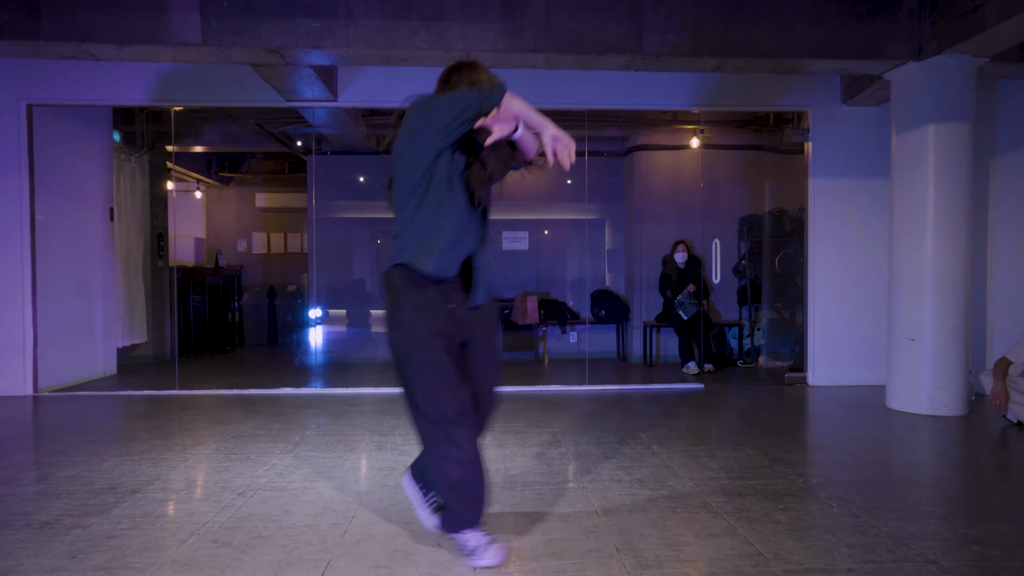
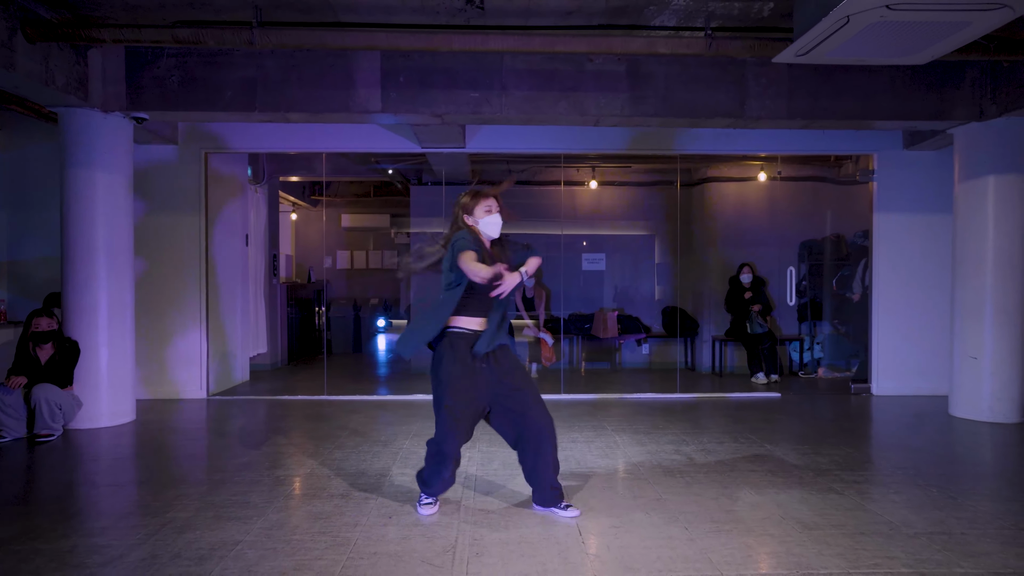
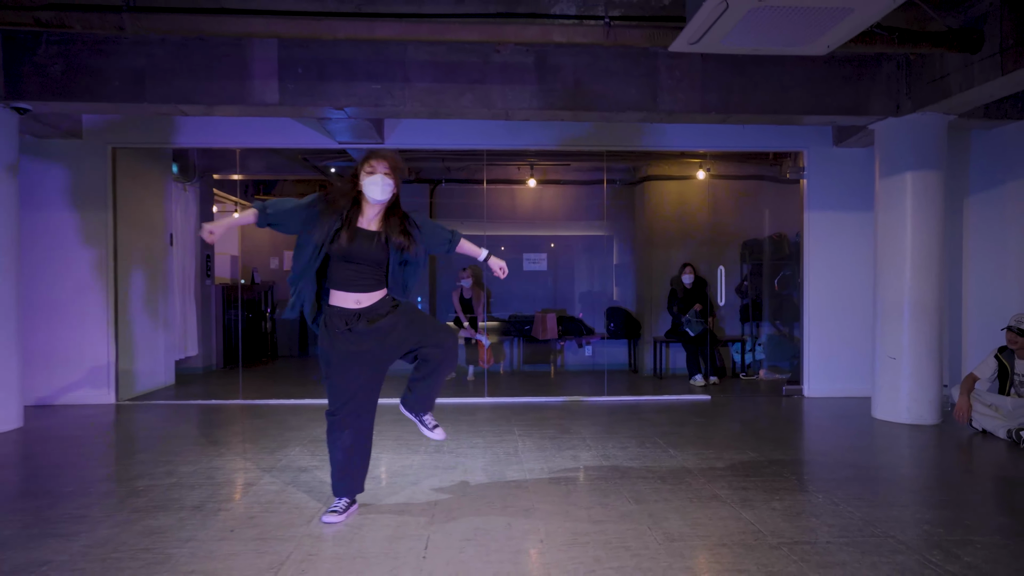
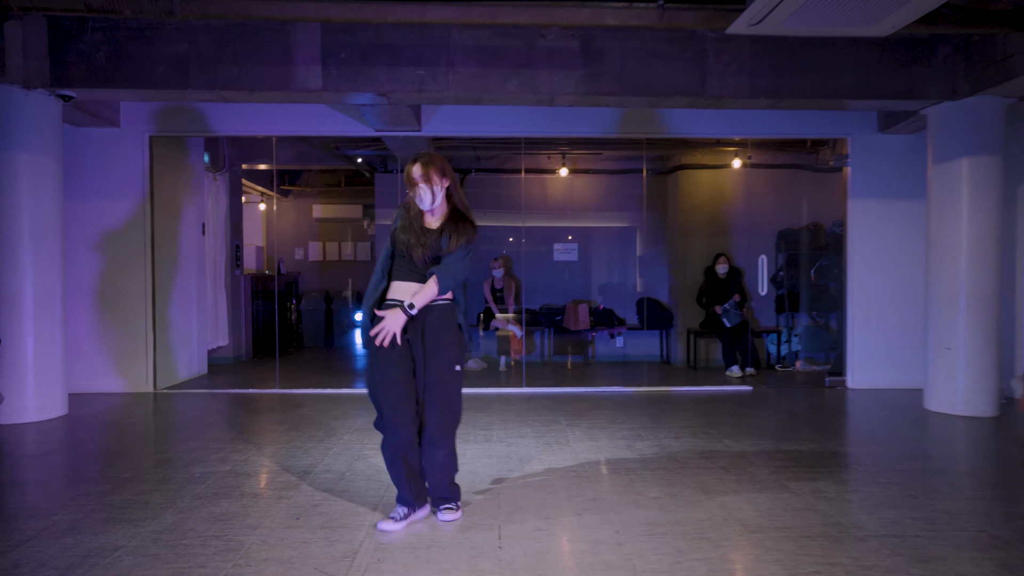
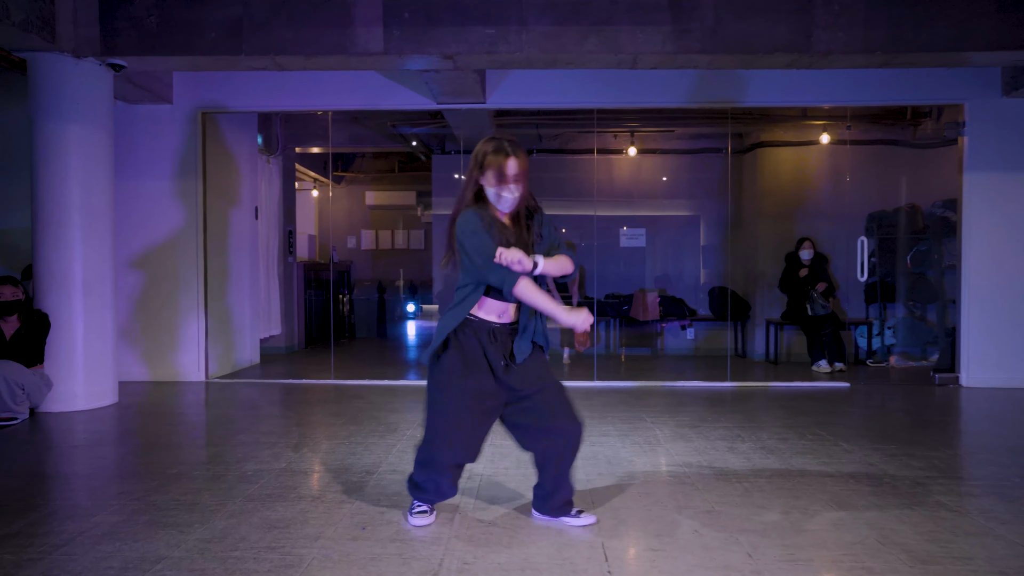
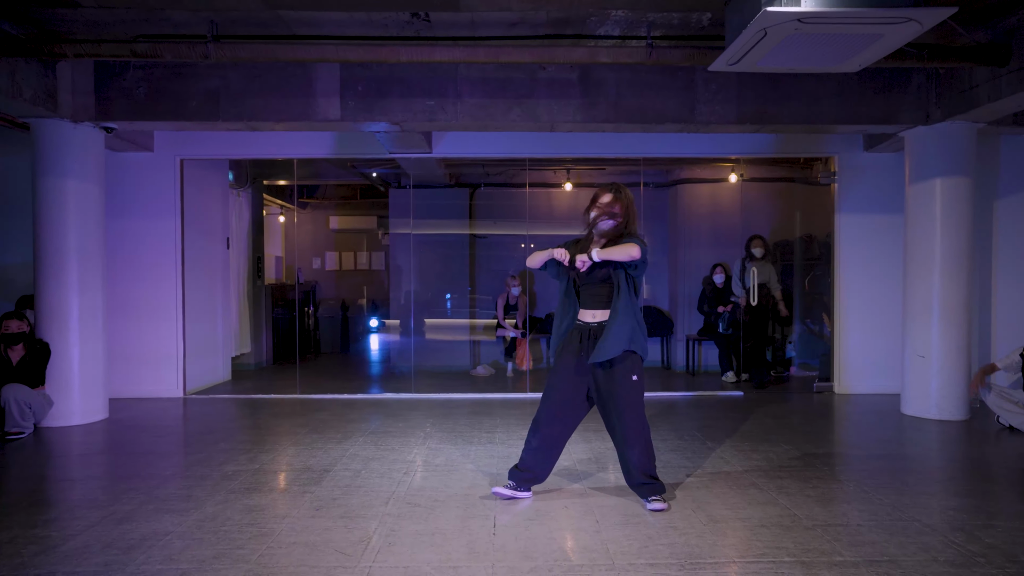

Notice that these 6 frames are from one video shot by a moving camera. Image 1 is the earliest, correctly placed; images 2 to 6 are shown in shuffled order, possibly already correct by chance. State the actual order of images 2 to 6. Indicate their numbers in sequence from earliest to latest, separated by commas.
3, 4, 5, 2, 6
